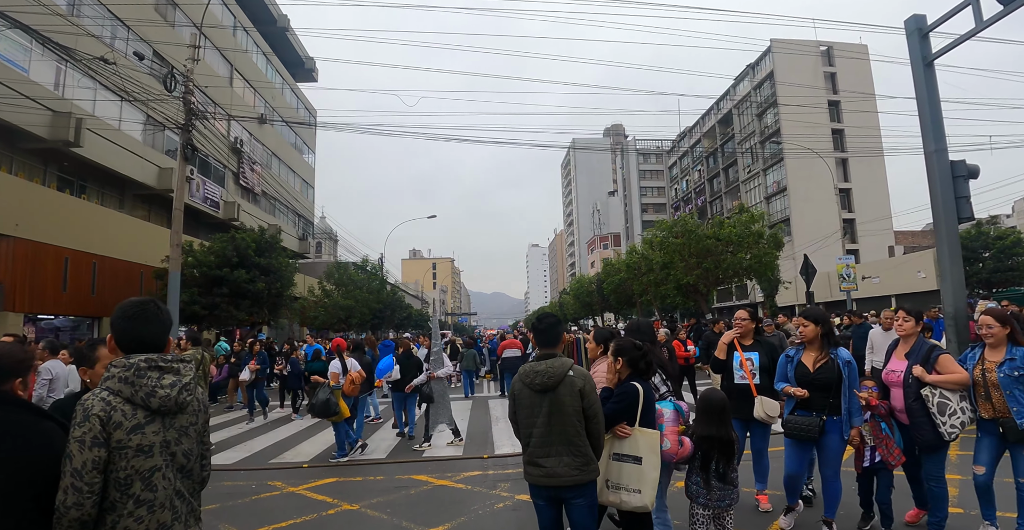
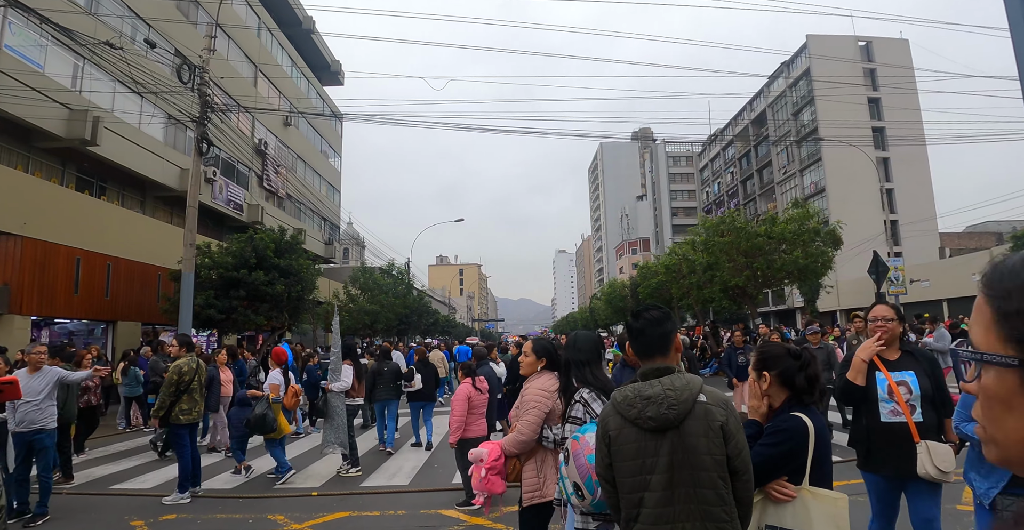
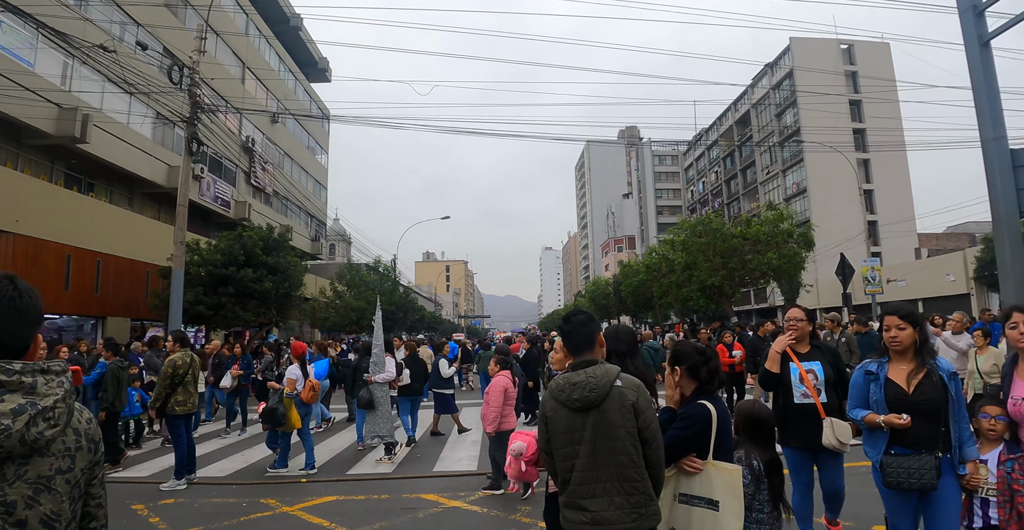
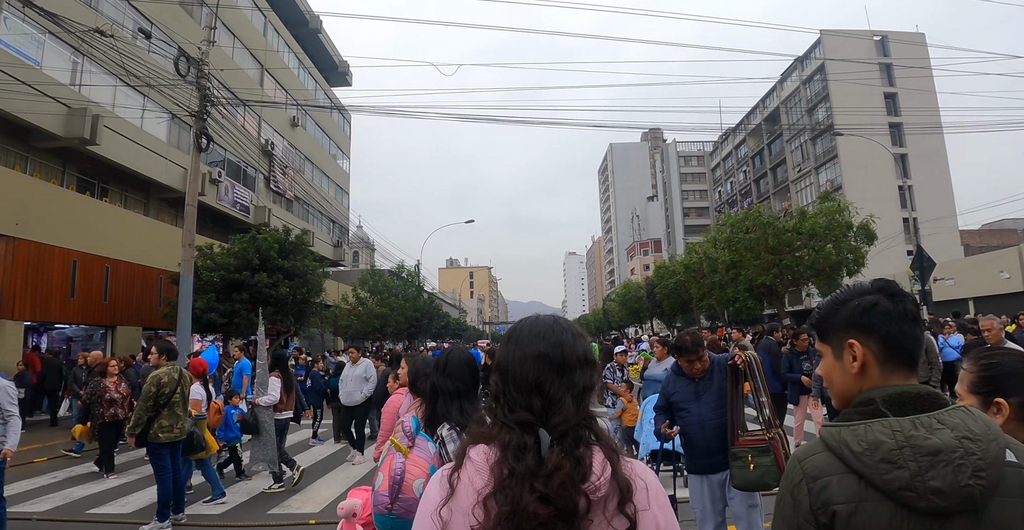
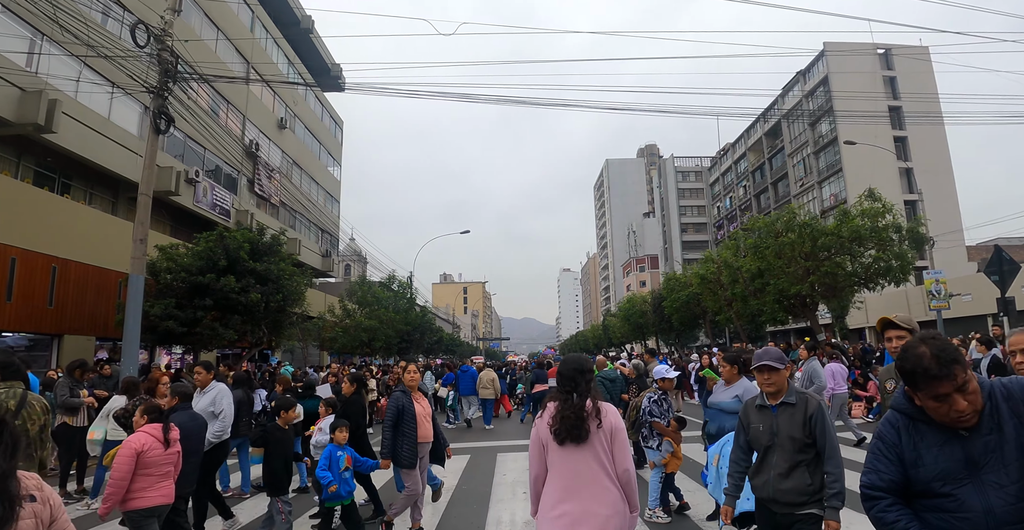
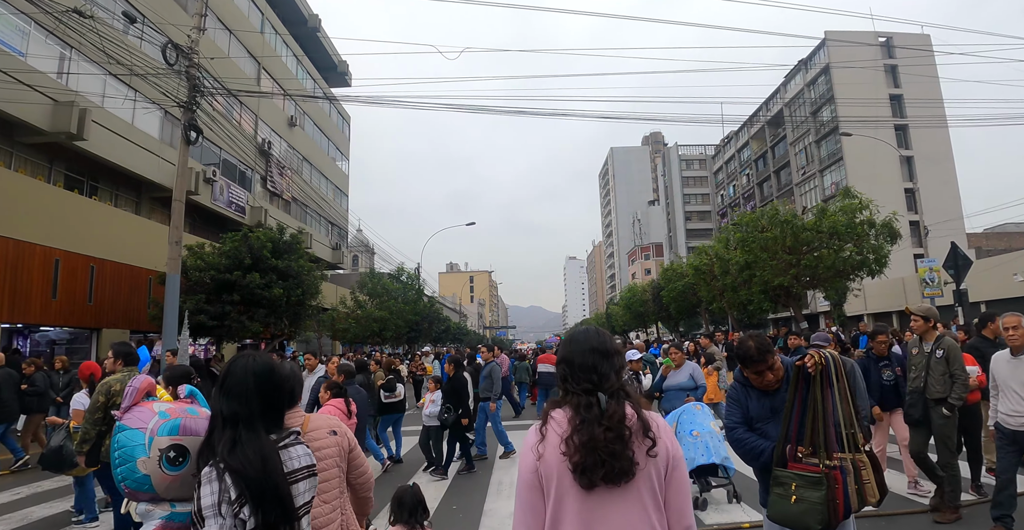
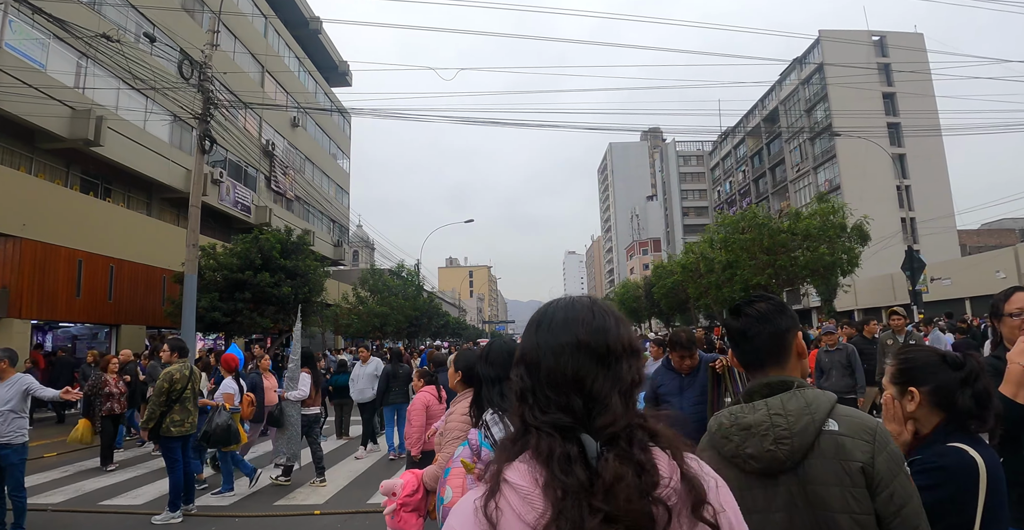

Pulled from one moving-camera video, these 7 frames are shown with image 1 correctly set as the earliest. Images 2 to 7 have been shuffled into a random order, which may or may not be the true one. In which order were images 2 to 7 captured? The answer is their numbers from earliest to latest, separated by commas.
3, 2, 7, 4, 6, 5
